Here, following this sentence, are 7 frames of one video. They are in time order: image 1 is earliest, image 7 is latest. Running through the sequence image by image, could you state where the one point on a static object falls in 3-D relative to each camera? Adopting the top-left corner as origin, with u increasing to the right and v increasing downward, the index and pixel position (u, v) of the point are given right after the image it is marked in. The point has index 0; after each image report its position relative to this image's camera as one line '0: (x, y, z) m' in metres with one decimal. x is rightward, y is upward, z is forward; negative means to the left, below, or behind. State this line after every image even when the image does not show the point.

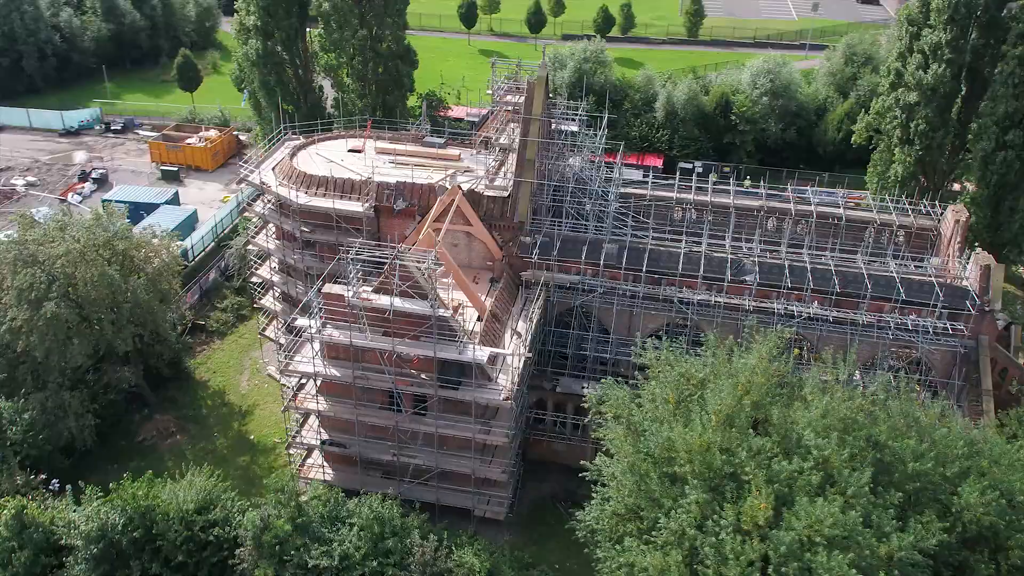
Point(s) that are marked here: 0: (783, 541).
0: (+5.9, -5.5, +20.0) m
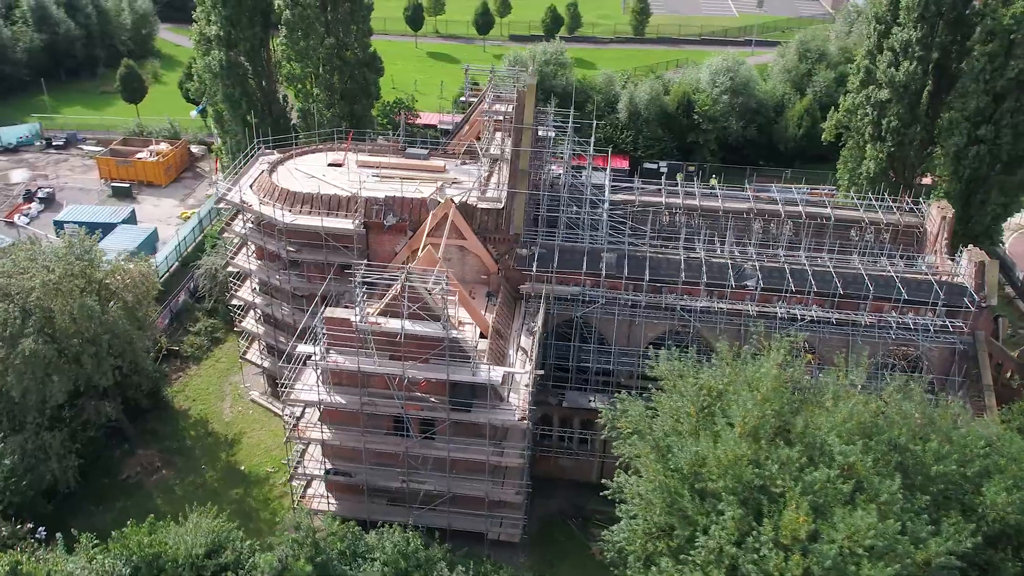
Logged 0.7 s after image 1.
0: (+6.8, -5.8, +19.7) m
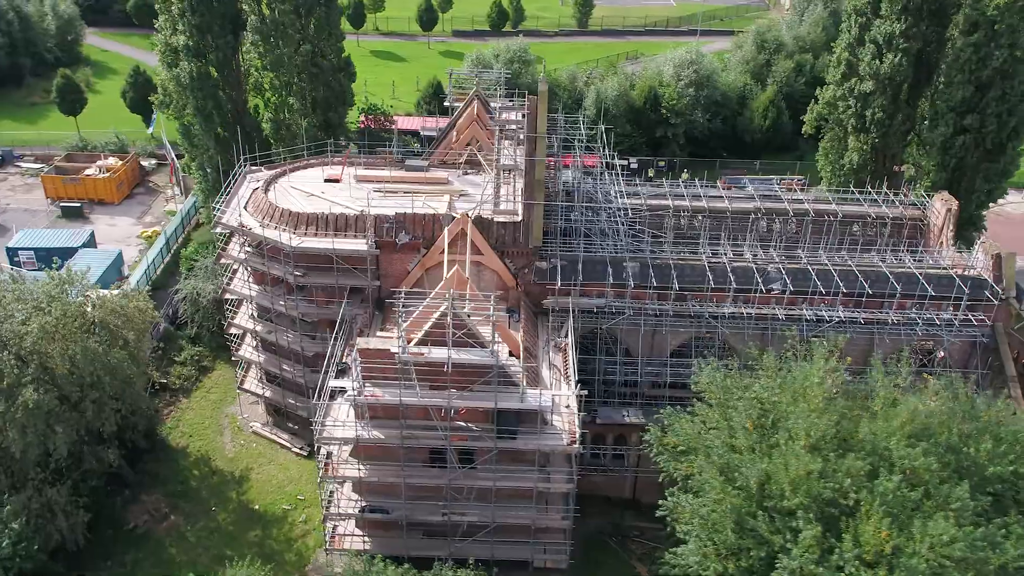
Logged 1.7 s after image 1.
0: (+8.5, -6.0, +19.4) m
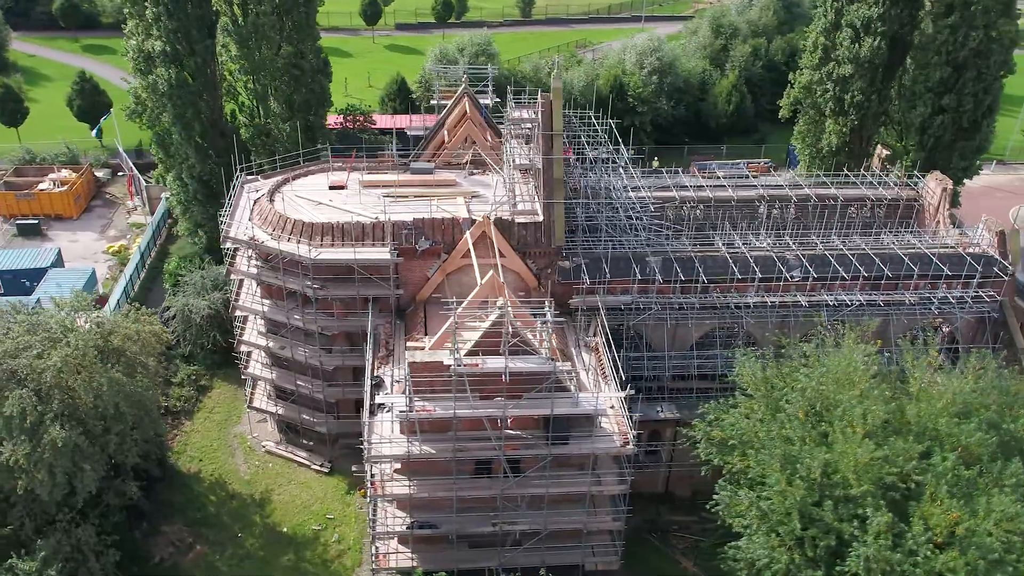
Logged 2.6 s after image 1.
0: (+10.3, -5.6, +19.9) m
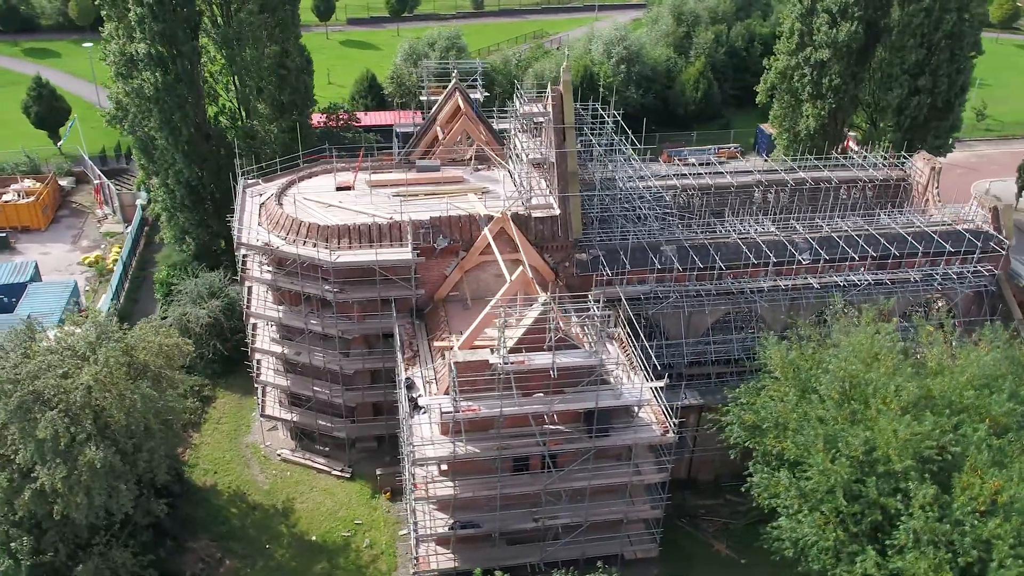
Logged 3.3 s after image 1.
0: (+11.7, -5.1, +20.7) m
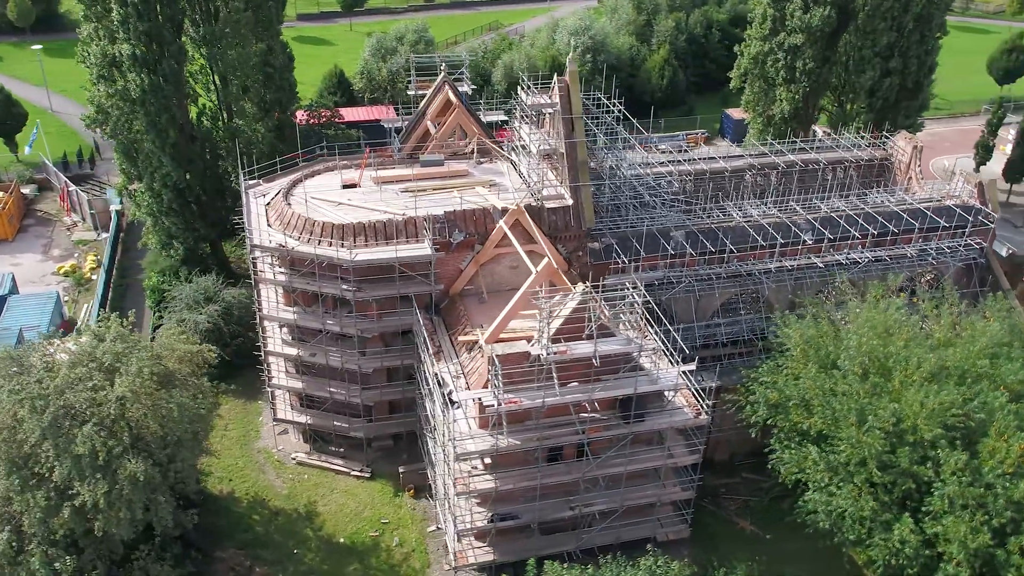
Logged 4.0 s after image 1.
0: (+12.9, -4.4, +21.6) m
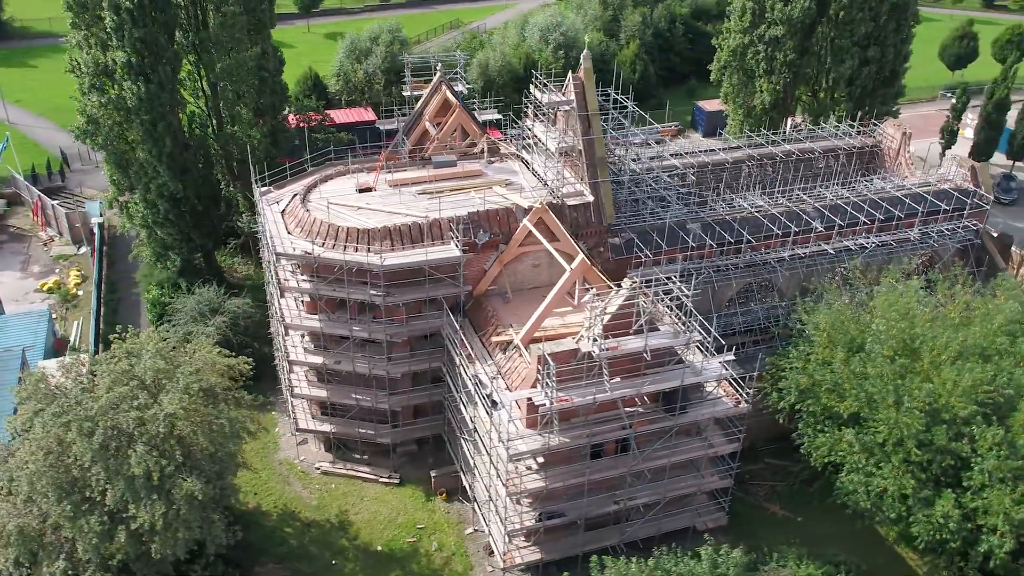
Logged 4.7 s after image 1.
0: (+14.2, -3.8, +22.6) m
